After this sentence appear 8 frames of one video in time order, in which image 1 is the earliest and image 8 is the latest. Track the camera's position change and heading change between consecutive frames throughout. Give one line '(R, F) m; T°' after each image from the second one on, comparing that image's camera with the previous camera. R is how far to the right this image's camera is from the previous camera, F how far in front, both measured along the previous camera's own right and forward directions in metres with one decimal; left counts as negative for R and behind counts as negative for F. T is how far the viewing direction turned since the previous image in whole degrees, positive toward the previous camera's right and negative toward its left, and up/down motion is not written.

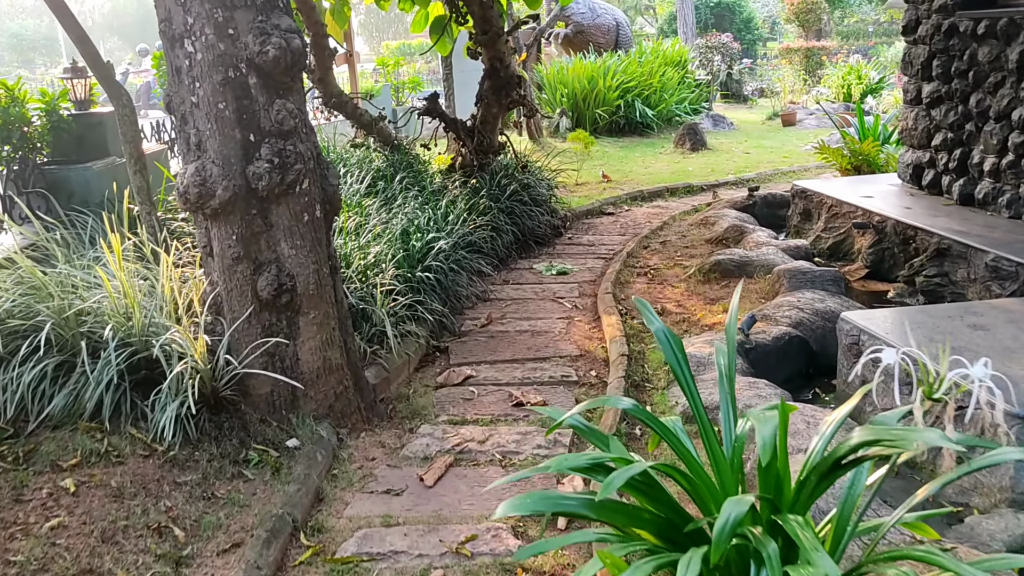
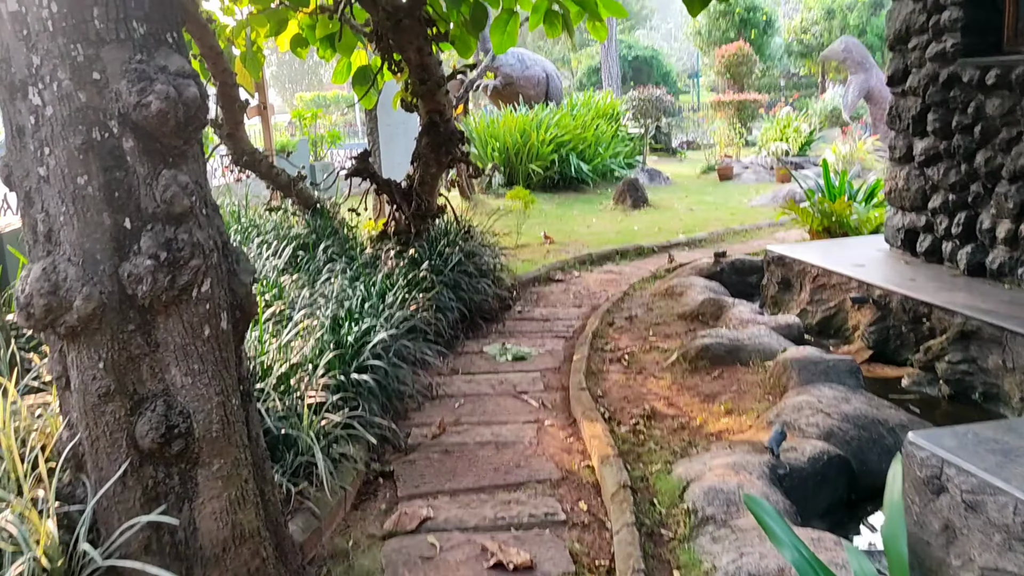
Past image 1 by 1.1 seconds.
(-0.1, +0.6) m; +5°
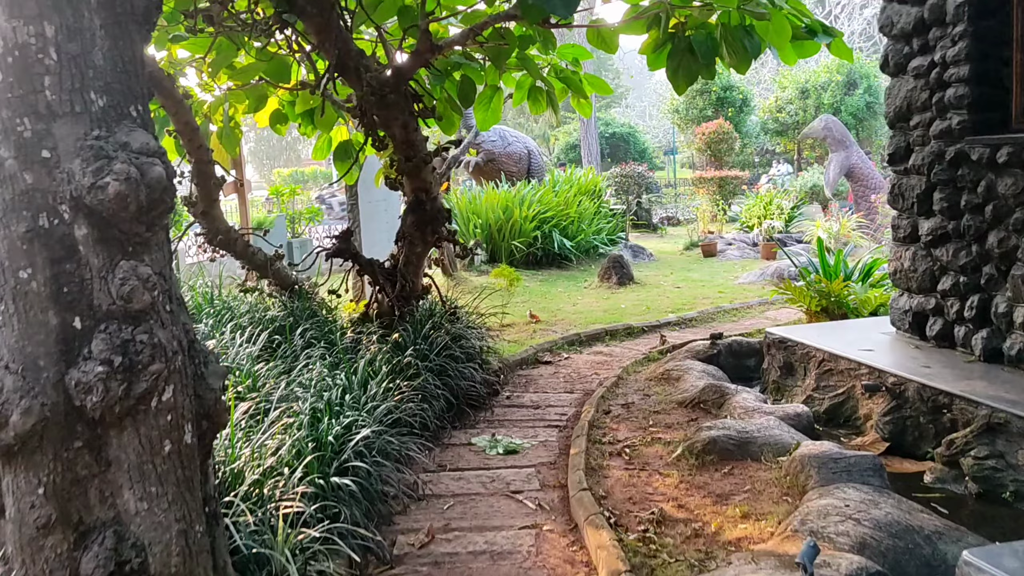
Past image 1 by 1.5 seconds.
(-0.1, +0.2) m; +1°
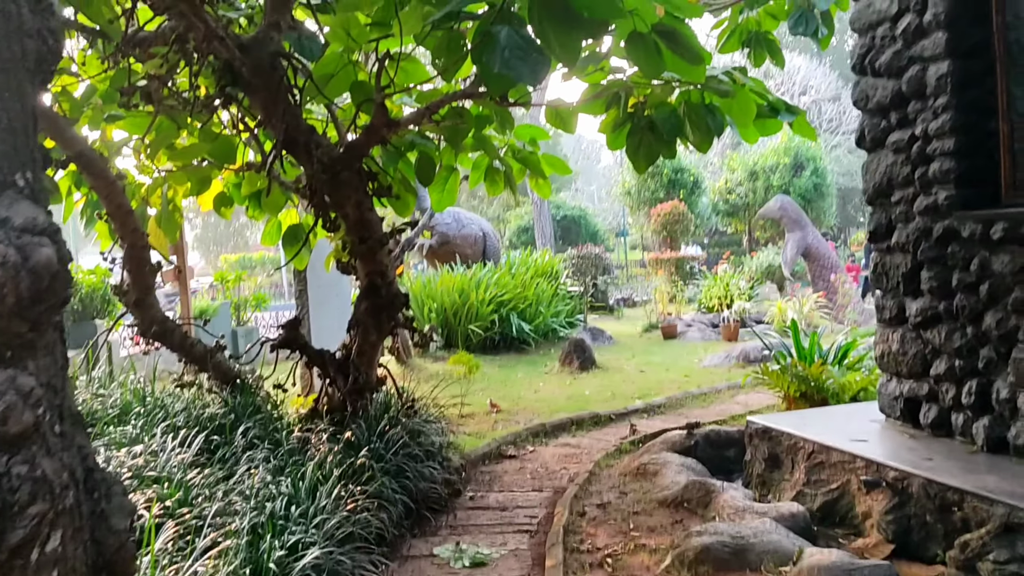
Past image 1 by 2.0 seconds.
(0.0, +0.3) m; +3°
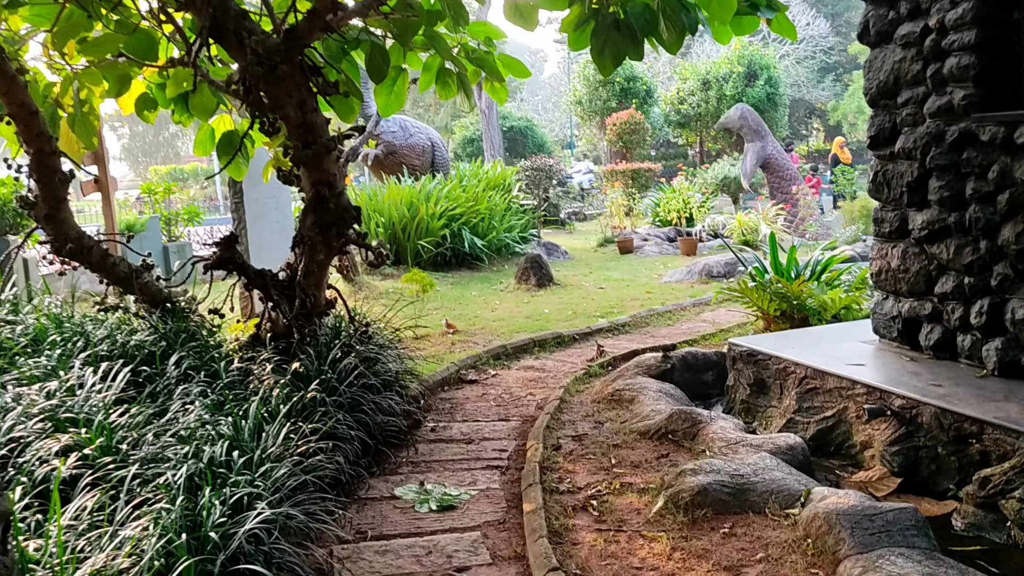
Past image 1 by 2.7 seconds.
(-0.1, +0.4) m; +4°
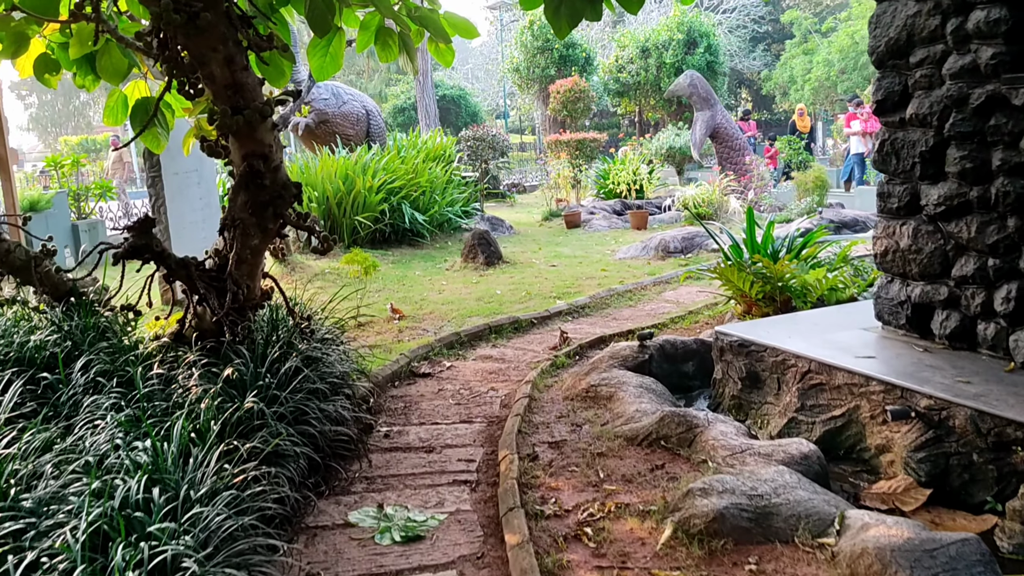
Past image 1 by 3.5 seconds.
(-0.1, +0.4) m; +4°
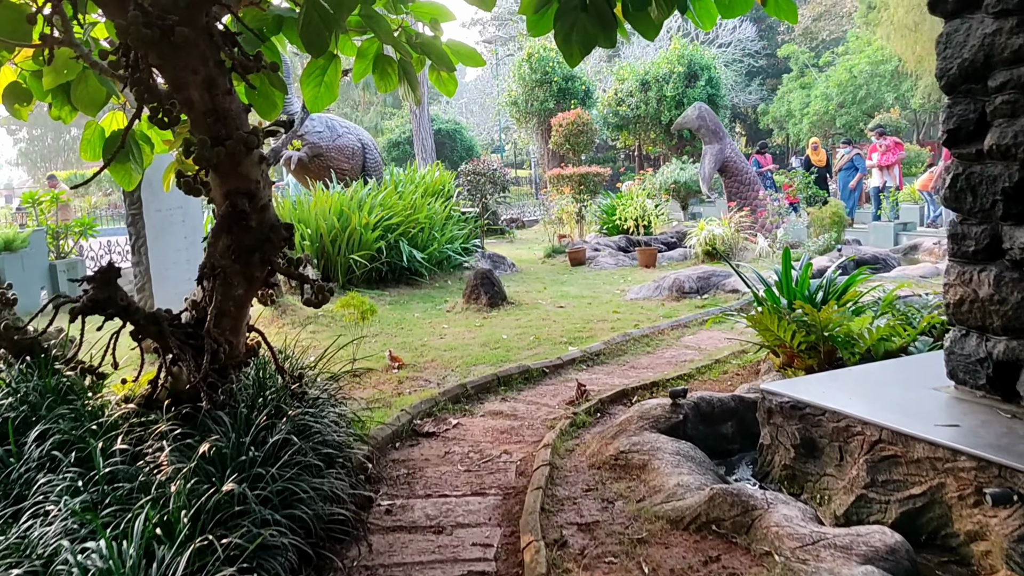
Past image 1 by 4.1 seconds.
(-0.1, +0.4) m; 0°
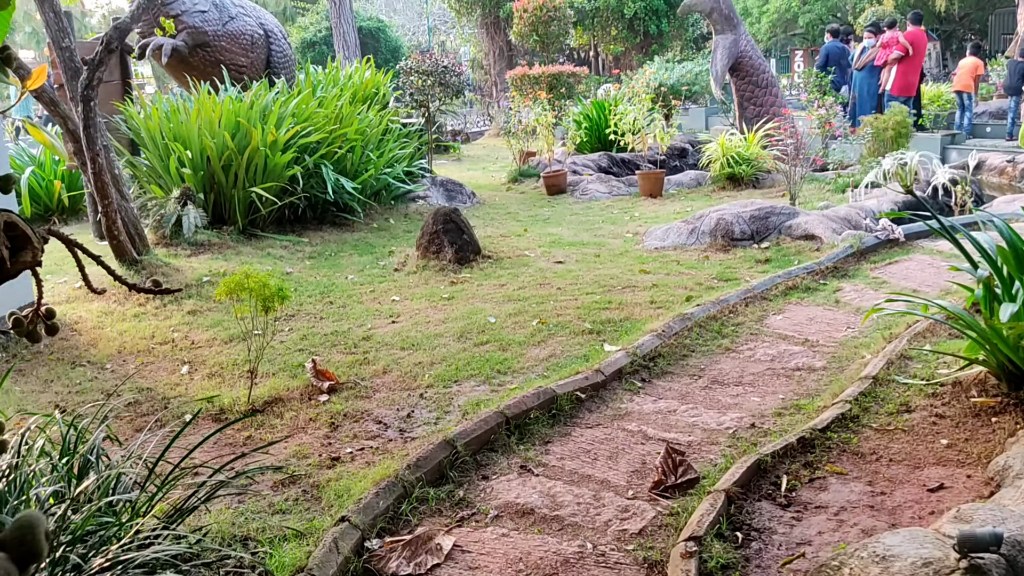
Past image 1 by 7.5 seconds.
(-0.2, +1.9) m; +5°
